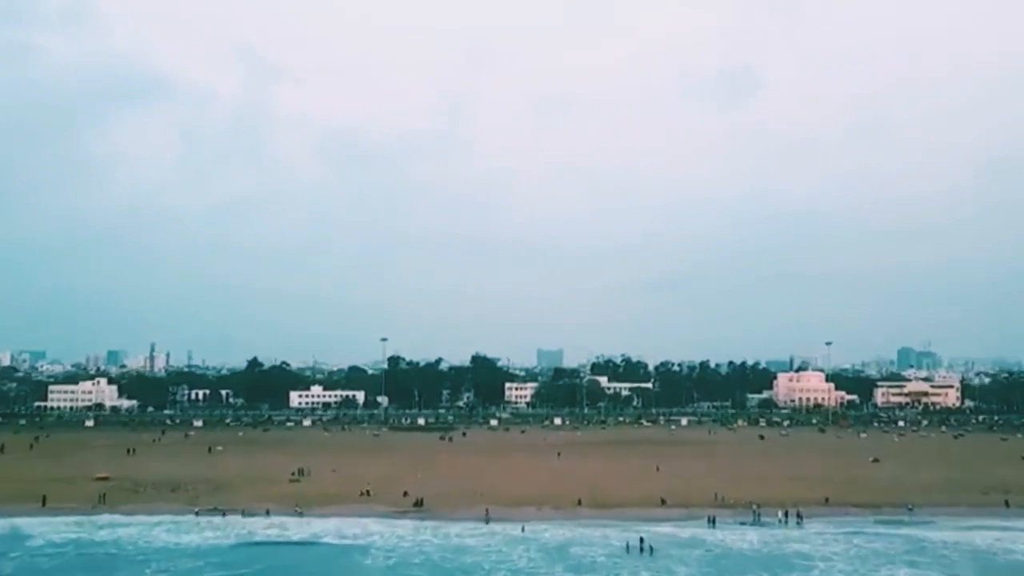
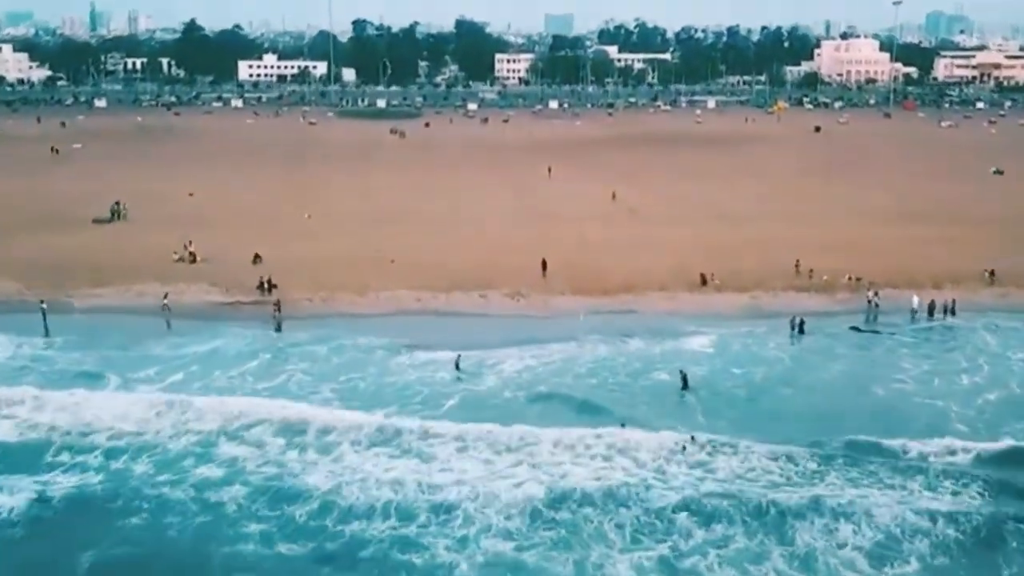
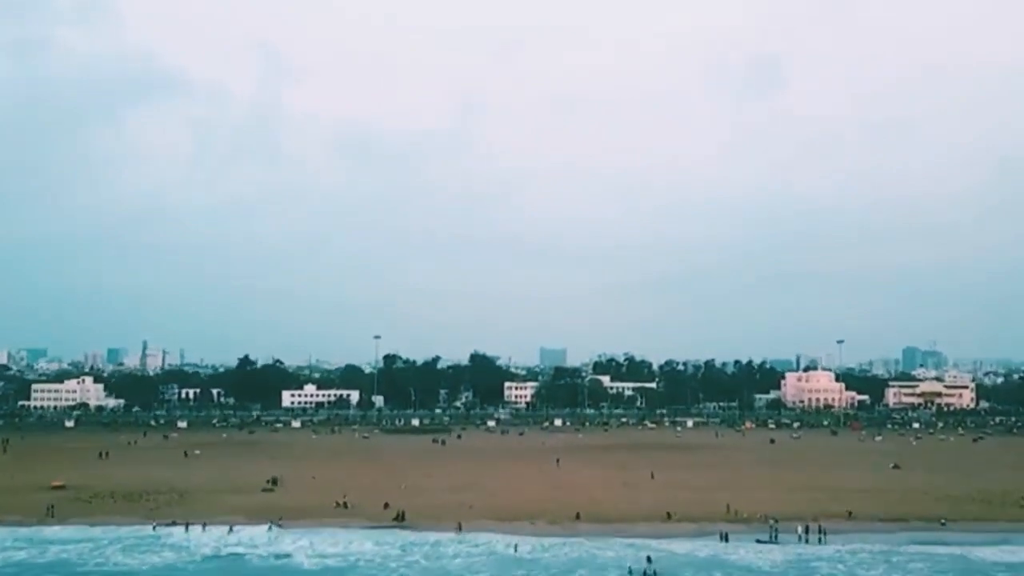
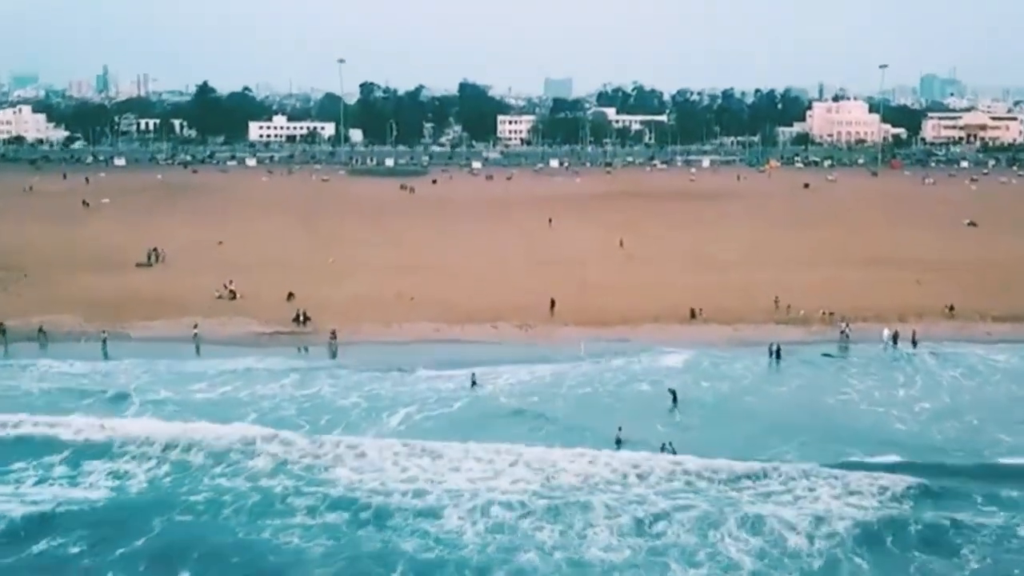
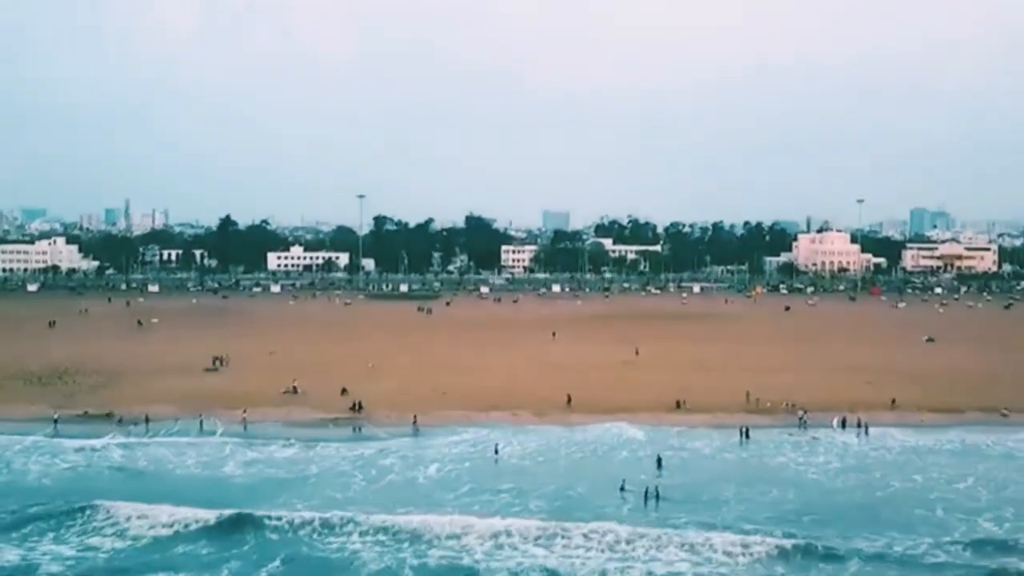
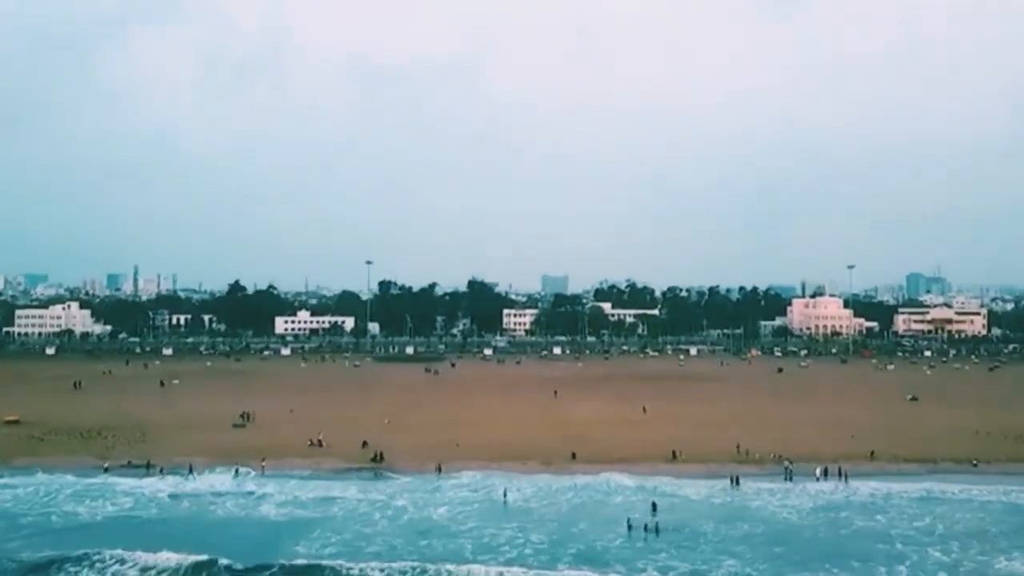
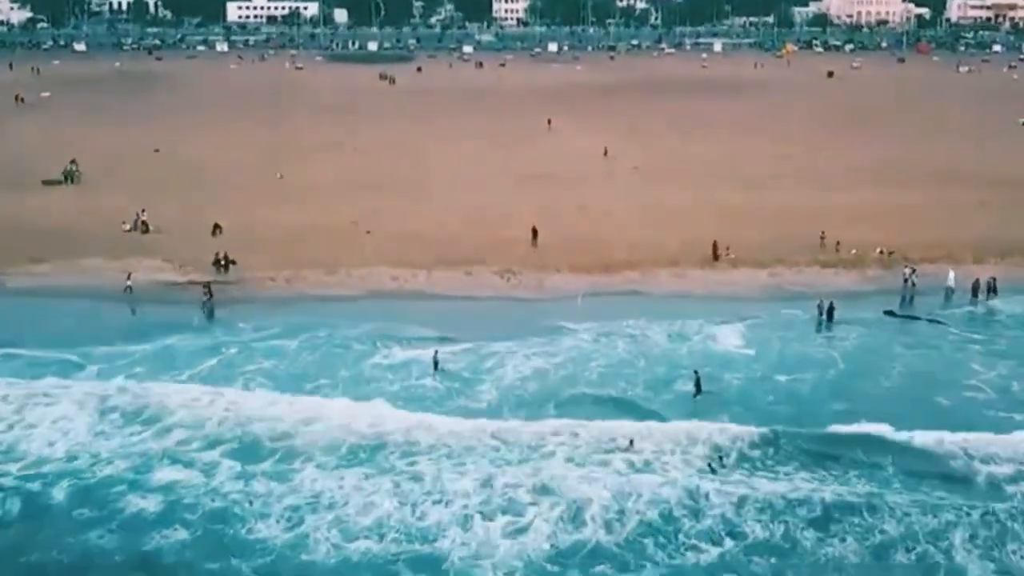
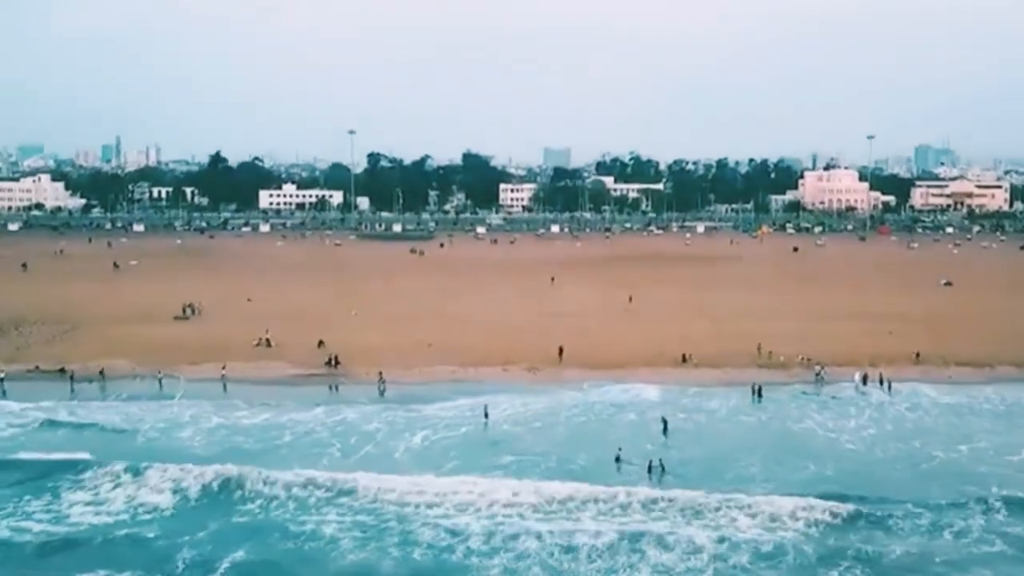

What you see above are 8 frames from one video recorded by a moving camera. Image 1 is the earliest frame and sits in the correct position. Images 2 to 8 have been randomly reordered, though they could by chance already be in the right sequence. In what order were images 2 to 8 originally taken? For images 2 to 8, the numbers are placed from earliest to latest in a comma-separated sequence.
3, 6, 5, 8, 4, 2, 7
